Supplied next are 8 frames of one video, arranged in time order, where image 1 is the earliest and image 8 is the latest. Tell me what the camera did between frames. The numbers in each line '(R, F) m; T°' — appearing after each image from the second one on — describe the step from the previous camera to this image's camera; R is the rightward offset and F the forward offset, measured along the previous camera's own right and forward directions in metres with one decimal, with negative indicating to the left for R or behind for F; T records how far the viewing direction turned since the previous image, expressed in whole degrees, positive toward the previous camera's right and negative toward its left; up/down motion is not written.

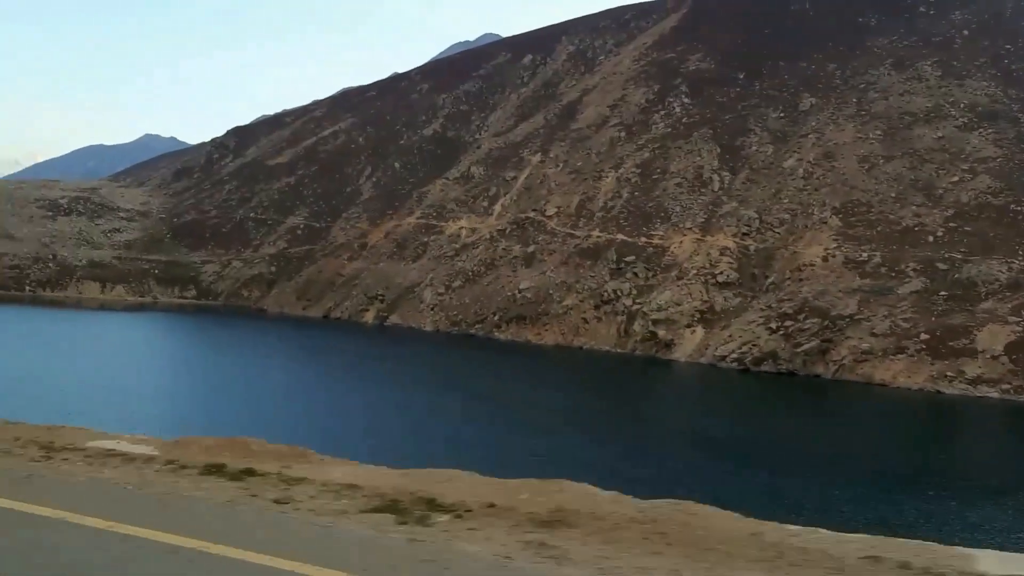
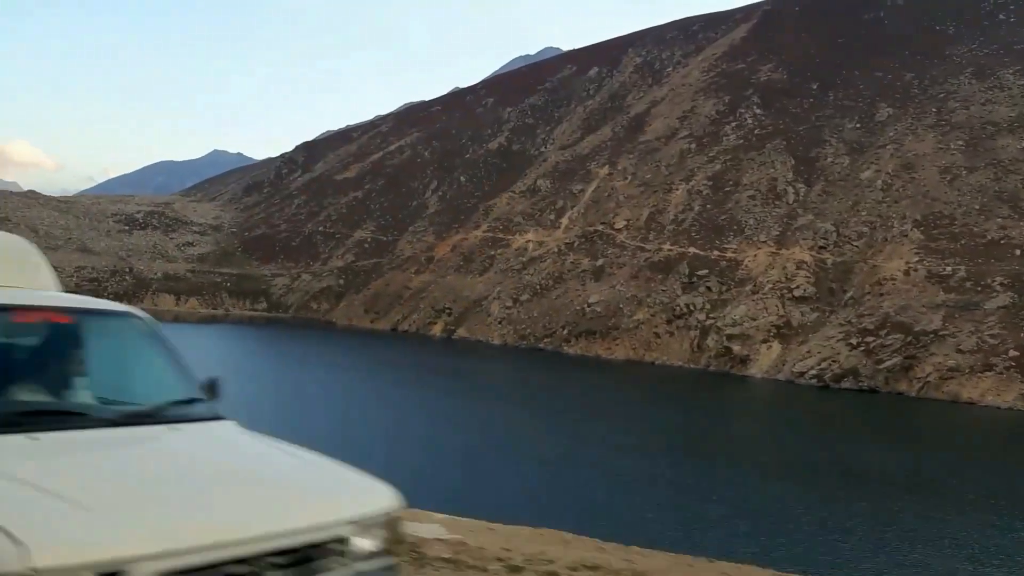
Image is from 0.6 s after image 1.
(-0.7, -0.6) m; -5°
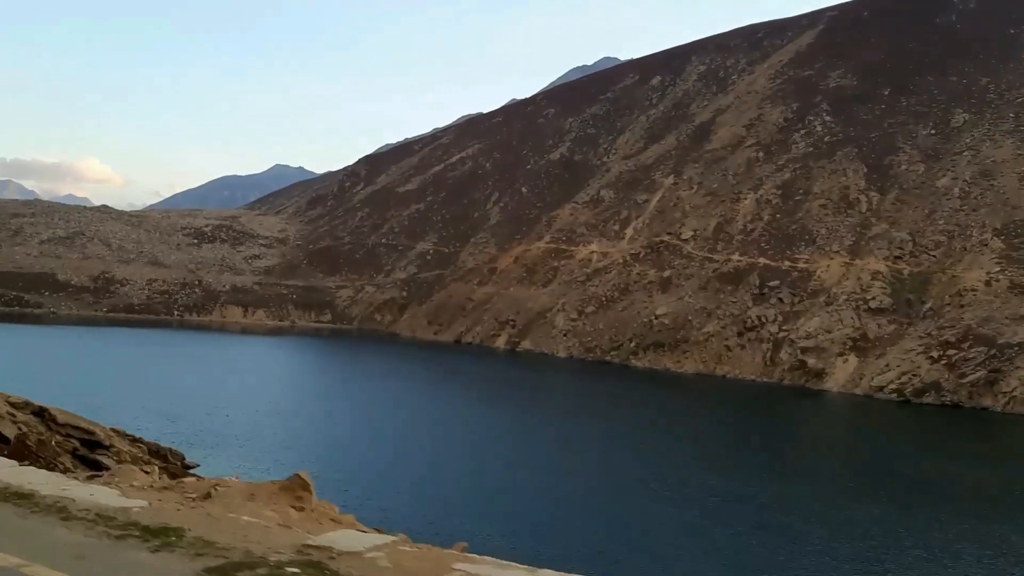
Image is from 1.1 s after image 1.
(-0.7, -1.0) m; -5°
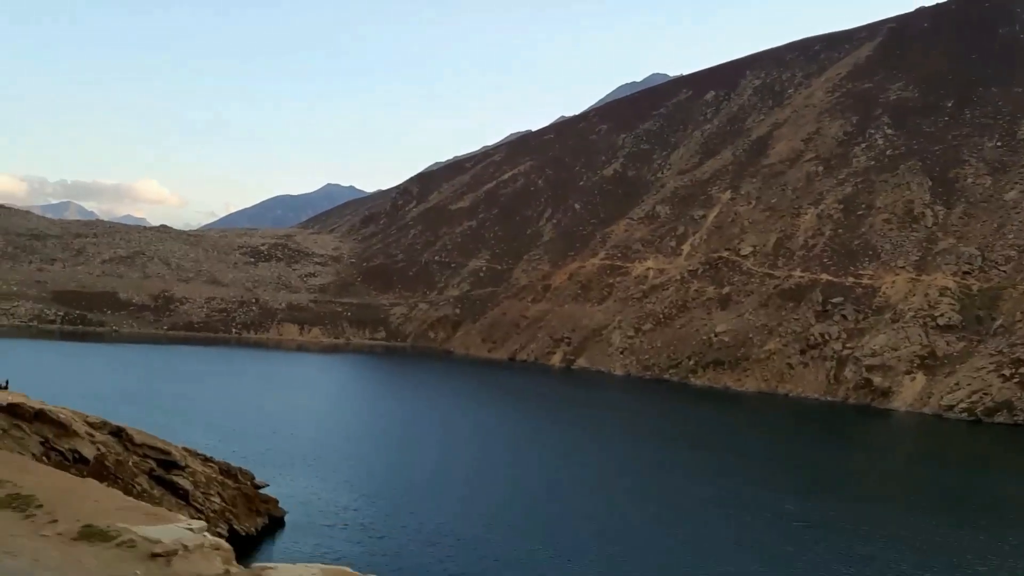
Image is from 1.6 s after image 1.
(-0.6, -1.0) m; -4°
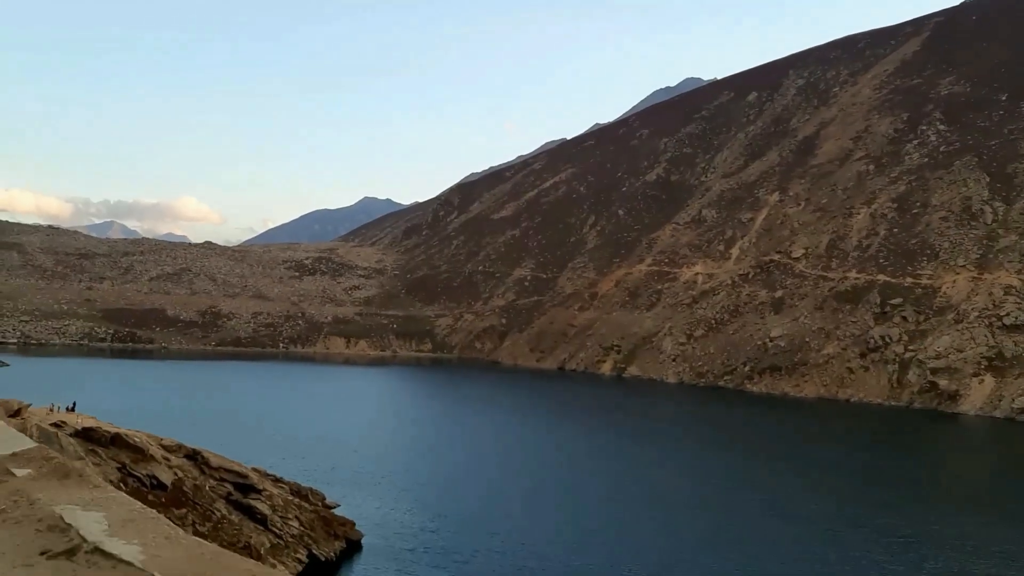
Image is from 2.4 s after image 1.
(-0.8, -0.7) m; -3°
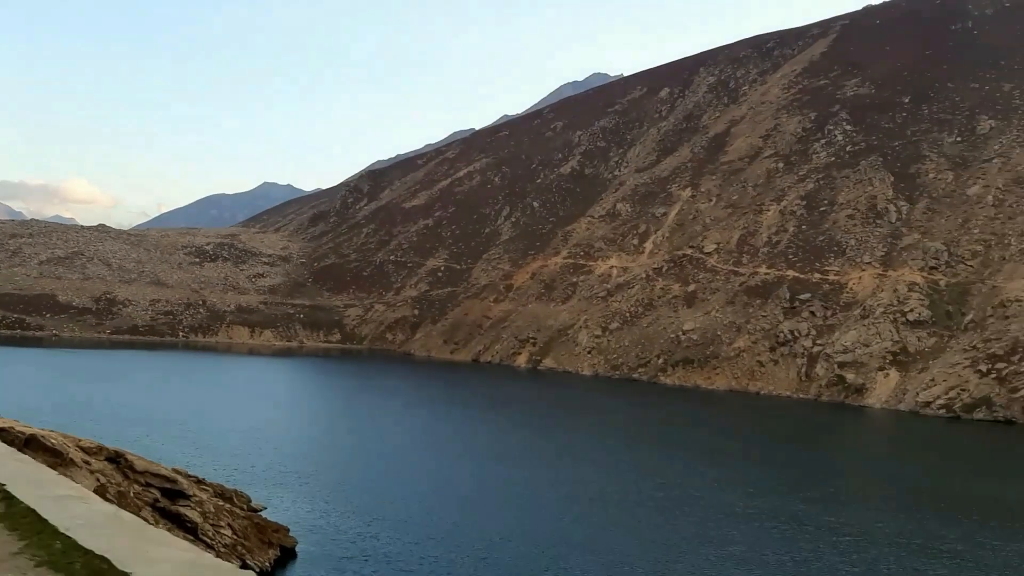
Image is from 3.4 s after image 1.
(-0.1, +2.0) m; +7°
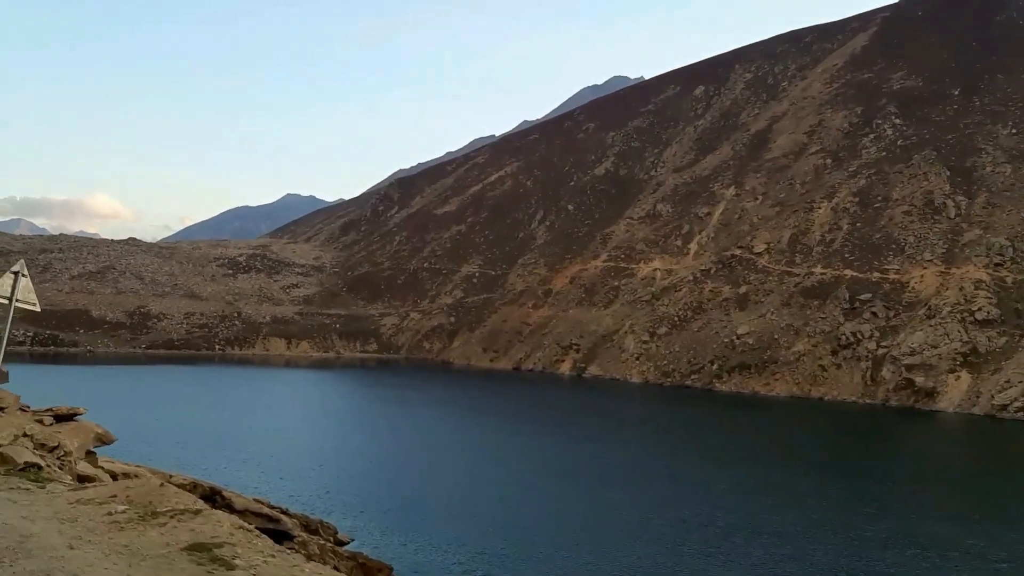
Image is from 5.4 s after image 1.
(-1.6, -0.3) m; -3°
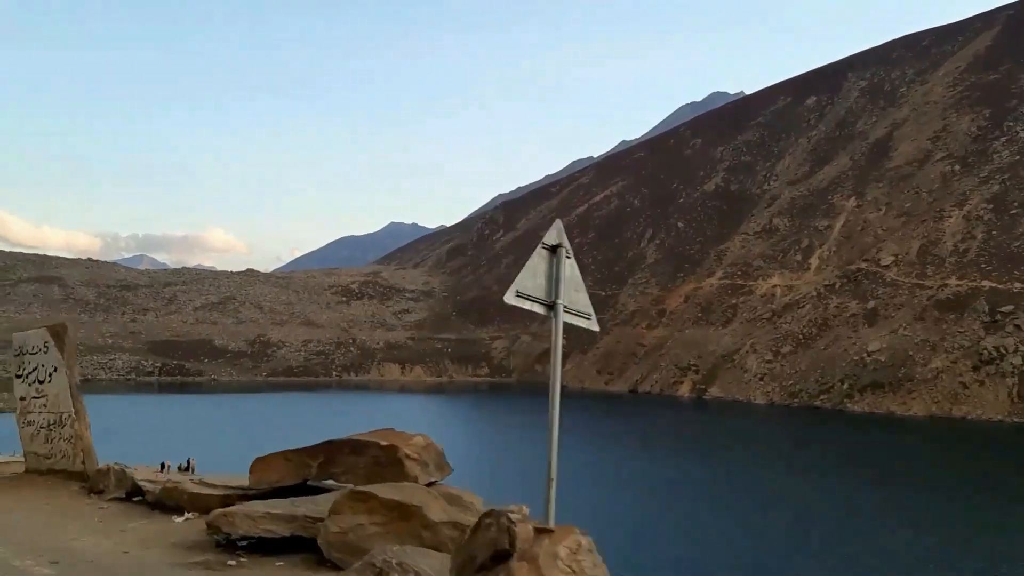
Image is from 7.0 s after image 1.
(-0.9, -2.8) m; -8°
